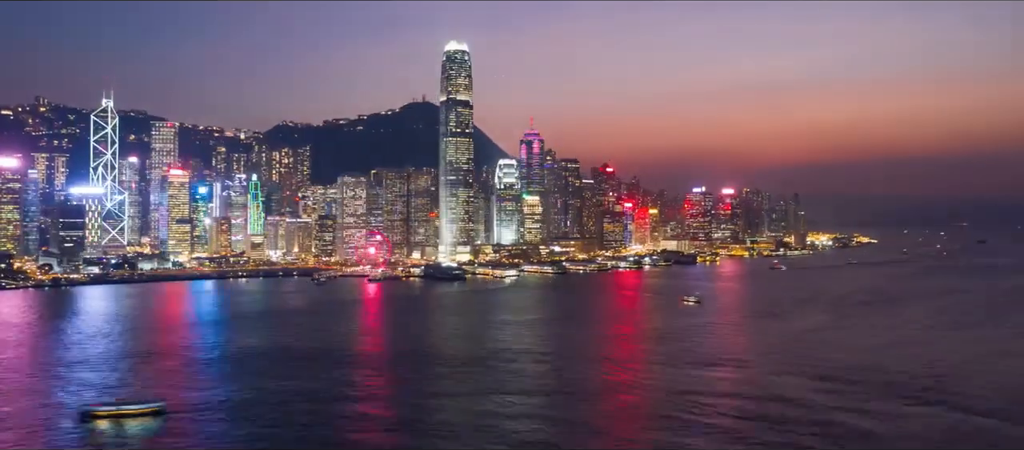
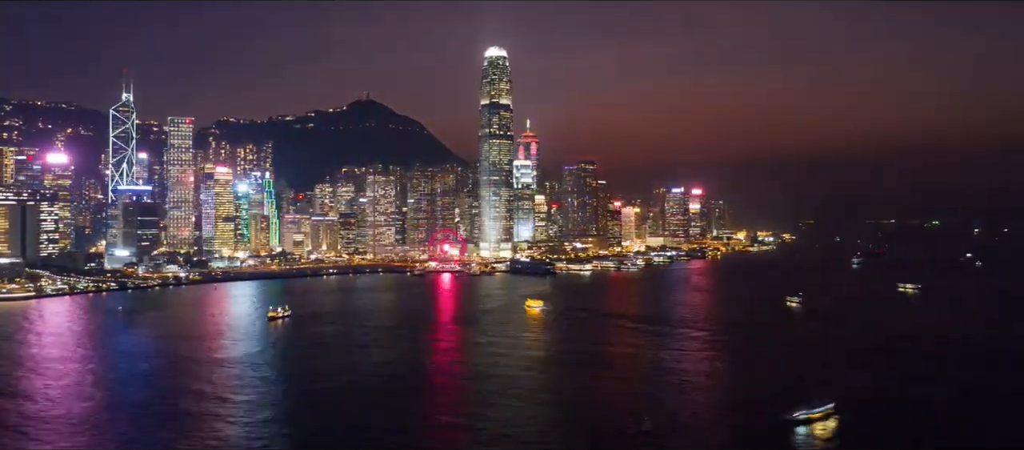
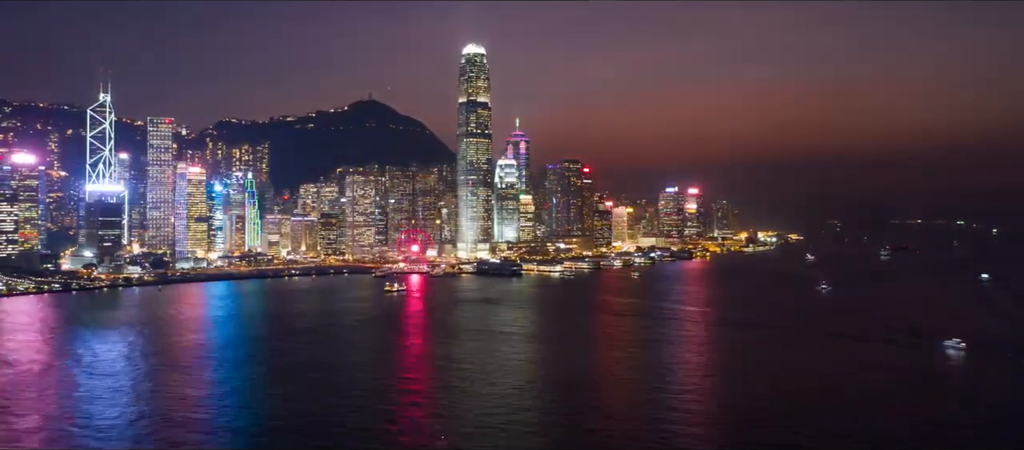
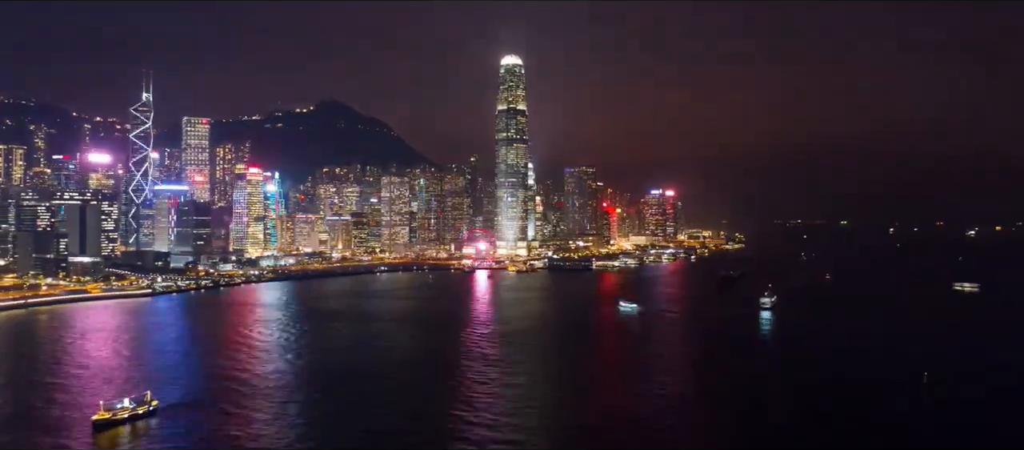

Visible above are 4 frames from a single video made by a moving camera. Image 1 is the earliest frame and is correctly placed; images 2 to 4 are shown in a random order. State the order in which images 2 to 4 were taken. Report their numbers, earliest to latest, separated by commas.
3, 2, 4
